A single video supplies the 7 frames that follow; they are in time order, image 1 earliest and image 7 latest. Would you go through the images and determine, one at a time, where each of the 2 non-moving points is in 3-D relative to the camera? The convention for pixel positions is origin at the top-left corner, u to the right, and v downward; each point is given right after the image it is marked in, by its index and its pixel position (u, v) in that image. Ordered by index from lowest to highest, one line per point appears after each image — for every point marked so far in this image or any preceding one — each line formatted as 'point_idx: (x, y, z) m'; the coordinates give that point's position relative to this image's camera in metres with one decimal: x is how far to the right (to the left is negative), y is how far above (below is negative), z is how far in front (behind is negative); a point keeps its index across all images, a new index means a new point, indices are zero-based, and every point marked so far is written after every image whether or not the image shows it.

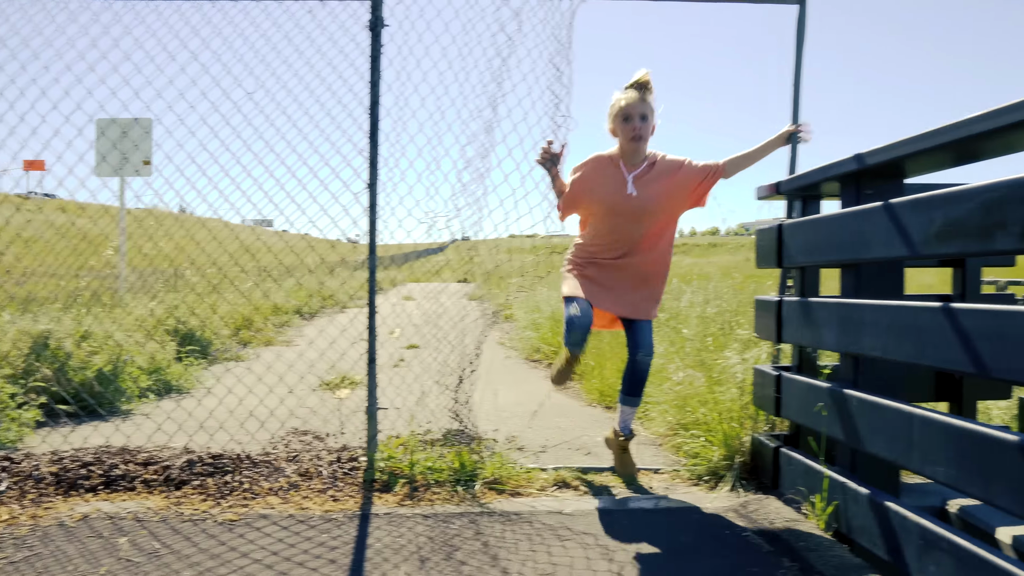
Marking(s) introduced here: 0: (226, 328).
0: (-3.3, -0.5, +7.5) m
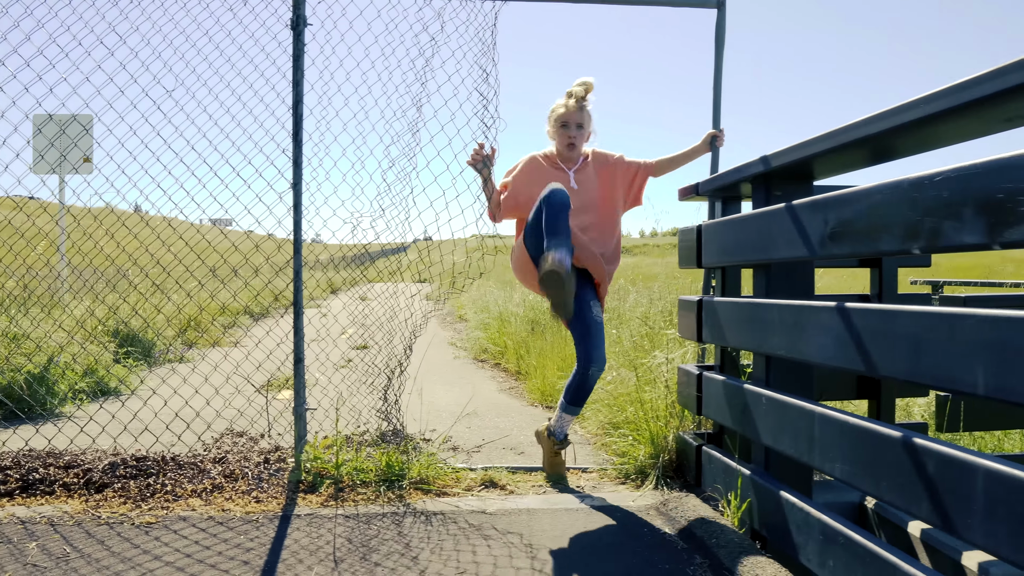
0: (-3.9, -0.5, +7.4) m
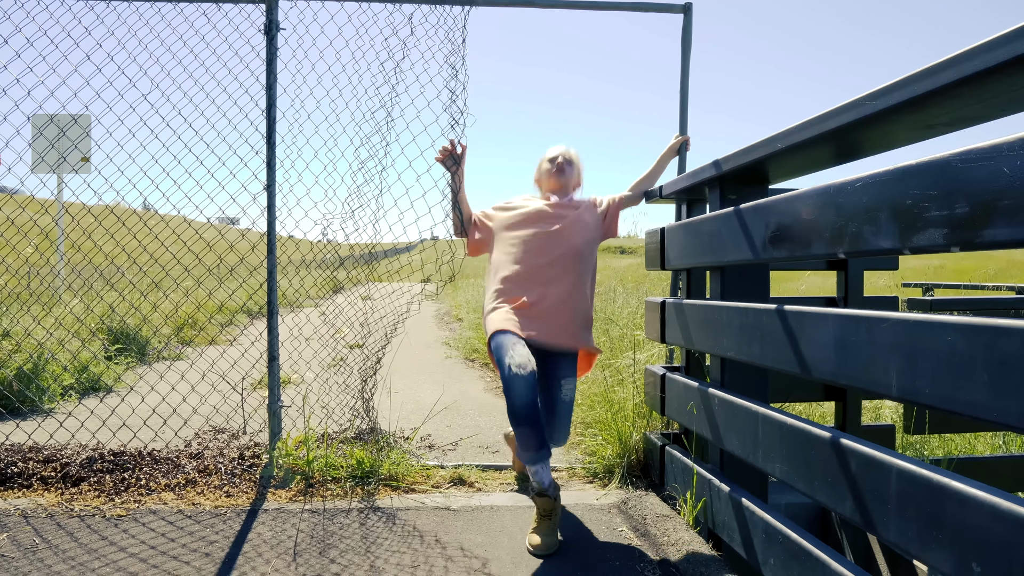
0: (-4.0, -0.5, +7.5) m
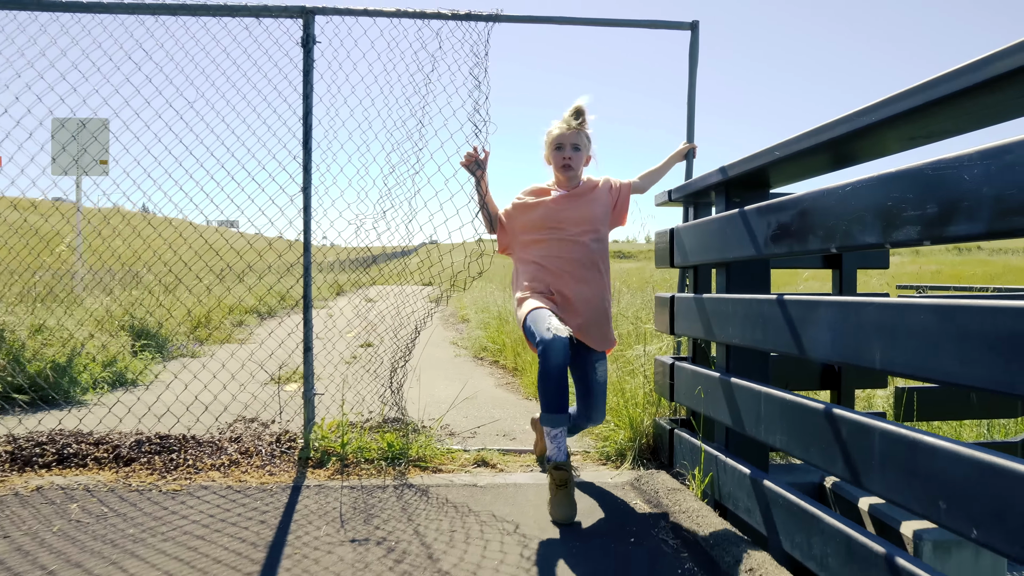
0: (-3.9, -0.5, +7.7) m
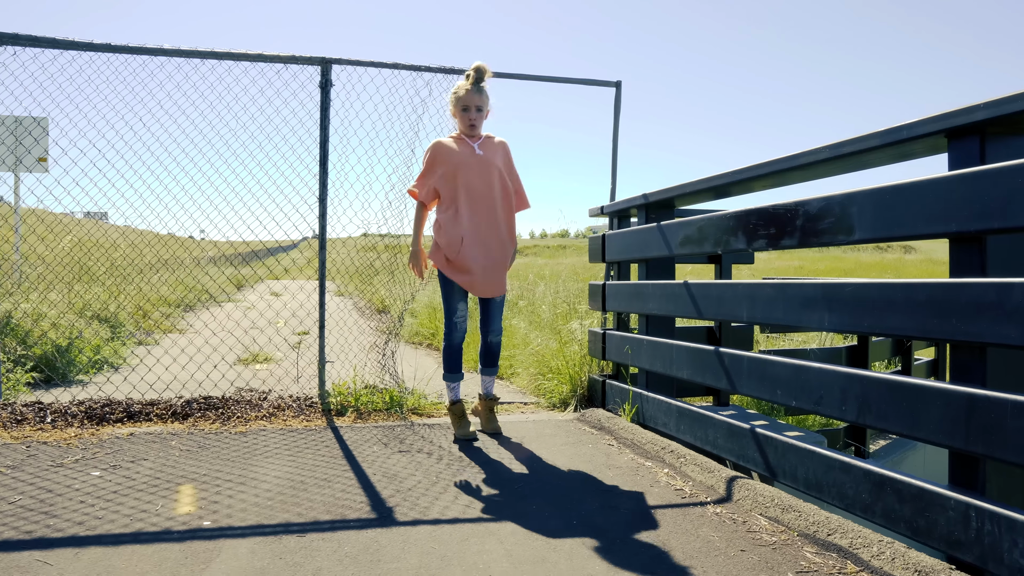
0: (-4.7, -0.4, +8.1) m
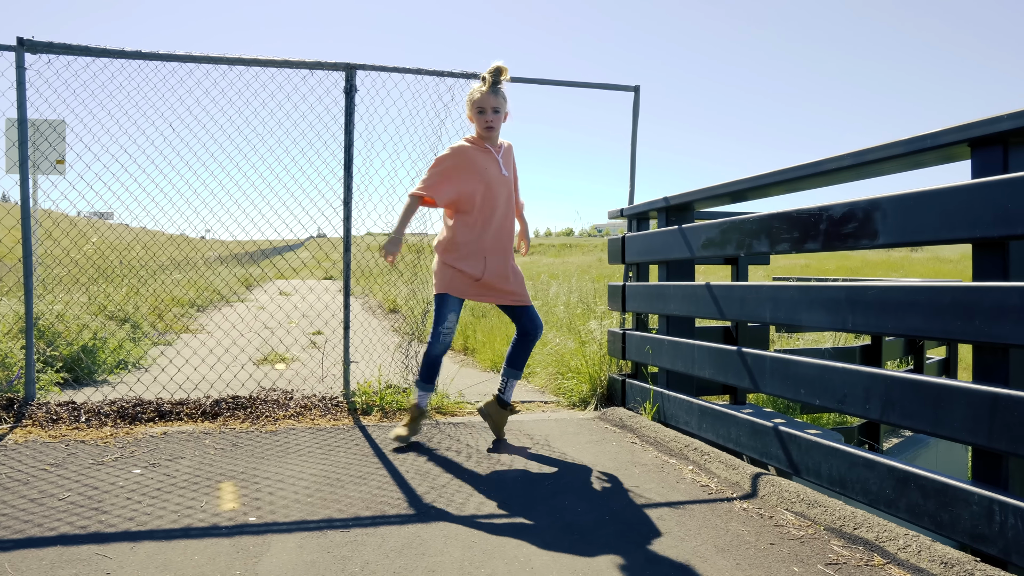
0: (-4.6, -0.4, +8.3) m
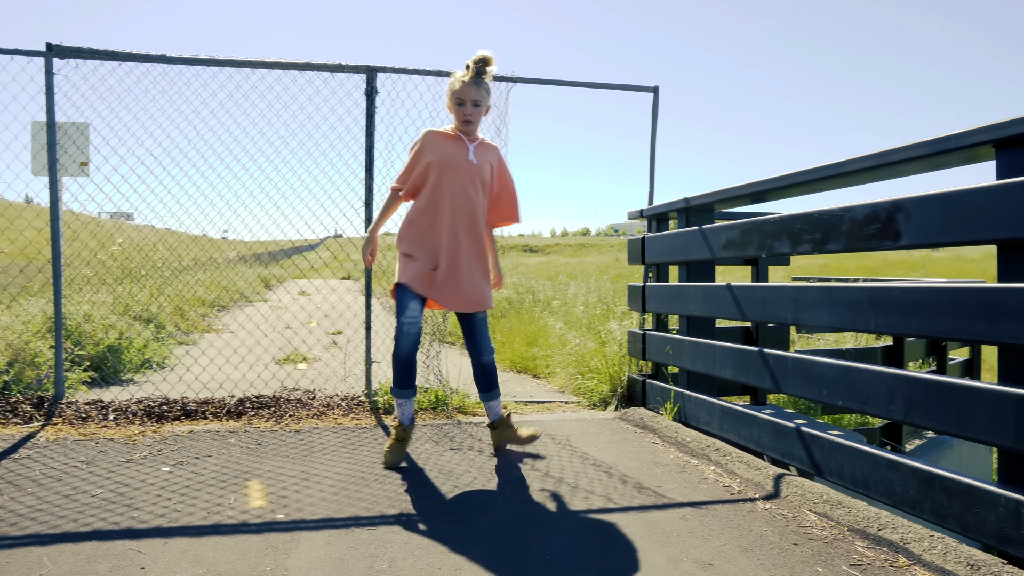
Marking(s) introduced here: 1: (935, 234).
0: (-4.3, -0.4, +8.4) m
1: (+1.6, +0.2, +2.4) m
